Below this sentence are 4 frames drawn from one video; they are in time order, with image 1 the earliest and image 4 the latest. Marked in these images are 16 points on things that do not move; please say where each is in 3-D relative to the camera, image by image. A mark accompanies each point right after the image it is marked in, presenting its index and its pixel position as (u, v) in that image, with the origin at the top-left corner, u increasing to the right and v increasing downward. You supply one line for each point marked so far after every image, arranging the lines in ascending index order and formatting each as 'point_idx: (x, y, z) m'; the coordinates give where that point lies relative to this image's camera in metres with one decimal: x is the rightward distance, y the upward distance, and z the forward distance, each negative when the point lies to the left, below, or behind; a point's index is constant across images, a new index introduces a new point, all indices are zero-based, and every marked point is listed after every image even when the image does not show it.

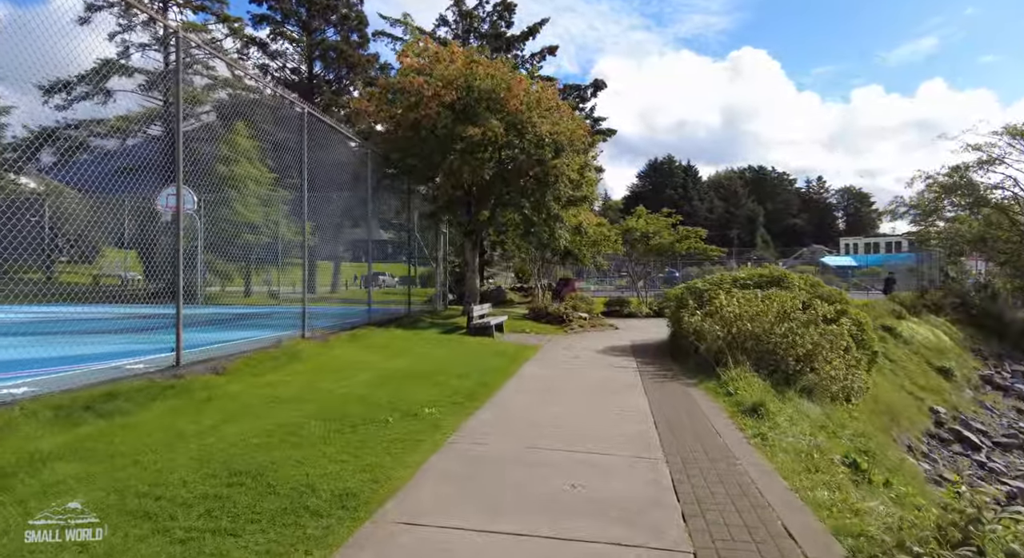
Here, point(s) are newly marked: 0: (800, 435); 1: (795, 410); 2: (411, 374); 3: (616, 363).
0: (+2.7, -1.5, +5.4) m
1: (+3.3, -1.6, +6.8) m
2: (-1.3, -1.3, +7.6) m
3: (+1.7, -1.4, +9.6) m
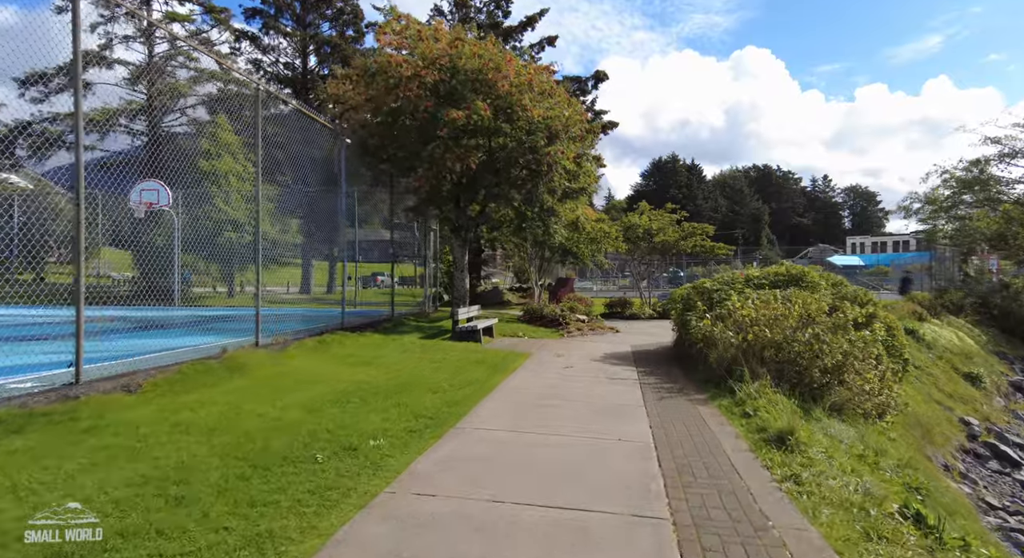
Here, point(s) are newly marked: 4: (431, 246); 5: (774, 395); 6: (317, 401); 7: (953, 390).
0: (+2.4, -1.5, +4.2) m
1: (+3.1, -1.5, +5.7) m
2: (-1.6, -1.3, +6.5) m
3: (+1.5, -1.4, +8.5) m
4: (-2.3, +0.9, +16.4) m
5: (+2.9, -1.3, +6.3) m
6: (-2.0, -1.2, +5.8) m
7: (+10.4, -2.6, +13.7) m
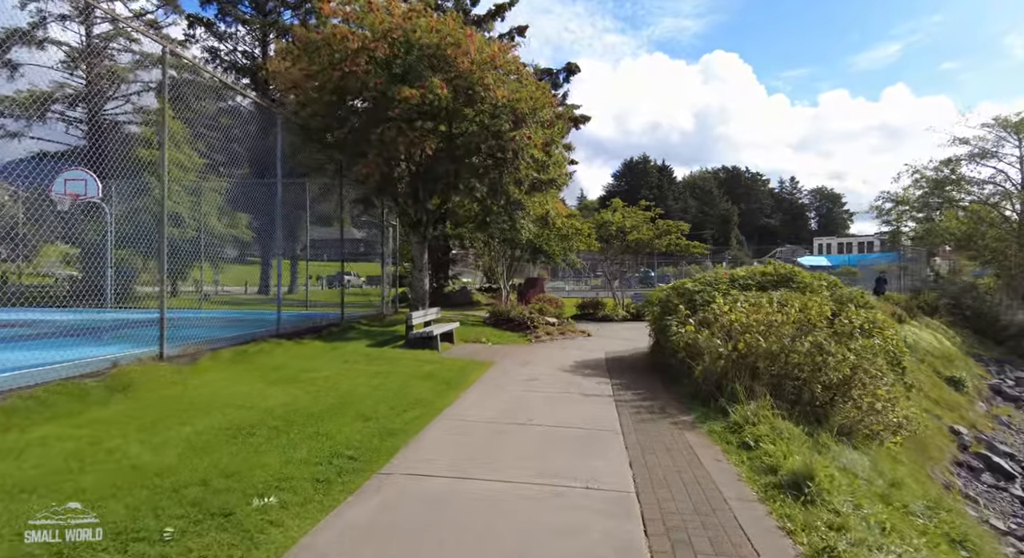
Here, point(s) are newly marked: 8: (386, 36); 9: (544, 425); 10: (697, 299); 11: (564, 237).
0: (+2.1, -1.5, +3.2) m
1: (+2.6, -1.5, +4.6) m
2: (-2.0, -1.3, +5.3) m
3: (+0.9, -1.4, +7.4) m
4: (-3.2, +1.0, +15.1) m
5: (+2.4, -1.3, +5.2) m
6: (-2.4, -1.2, +4.6) m
7: (+9.6, -2.7, +13.0) m
8: (-2.2, +4.3, +10.3) m
9: (+0.3, -1.4, +5.5) m
10: (+2.8, -0.3, +8.6) m
11: (+1.6, +1.3, +18.1) m
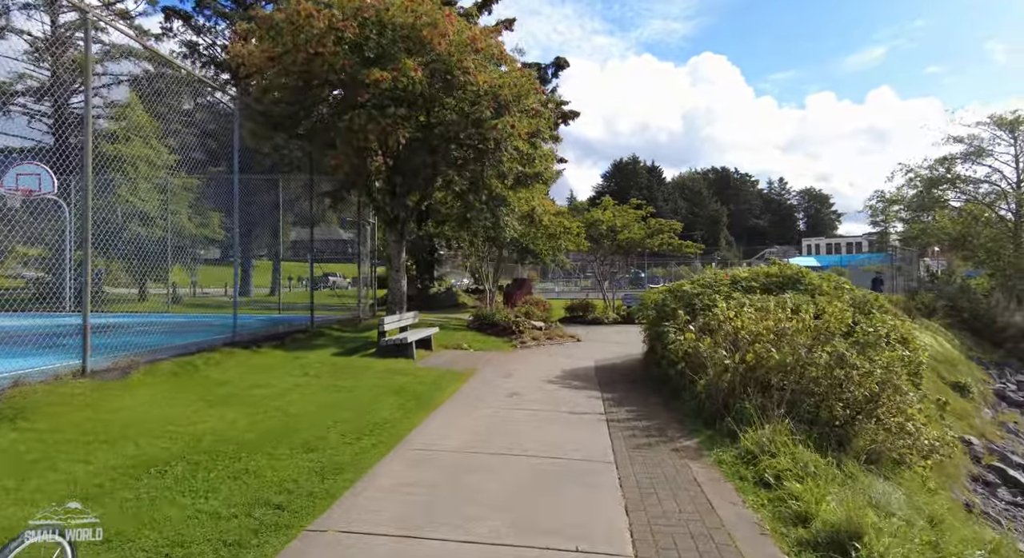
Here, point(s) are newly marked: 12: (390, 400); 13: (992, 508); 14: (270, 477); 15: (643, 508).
0: (+1.9, -1.5, +2.4) m
1: (+2.5, -1.6, +3.8) m
2: (-2.2, -1.3, +4.4) m
3: (+0.7, -1.4, +6.5) m
4: (-3.6, +0.9, +14.2) m
5: (+2.2, -1.3, +4.4) m
6: (-2.6, -1.2, +3.7) m
7: (+9.3, -2.7, +12.3) m
8: (-2.5, +4.3, +9.4) m
9: (+0.1, -1.4, +4.7) m
10: (+2.5, -0.3, +7.8) m
11: (+1.2, +1.3, +17.3) m
12: (-1.3, -1.3, +6.3) m
13: (+7.1, -3.4, +8.6) m
14: (-1.6, -1.3, +3.9) m
15: (+0.8, -1.5, +3.7) m
